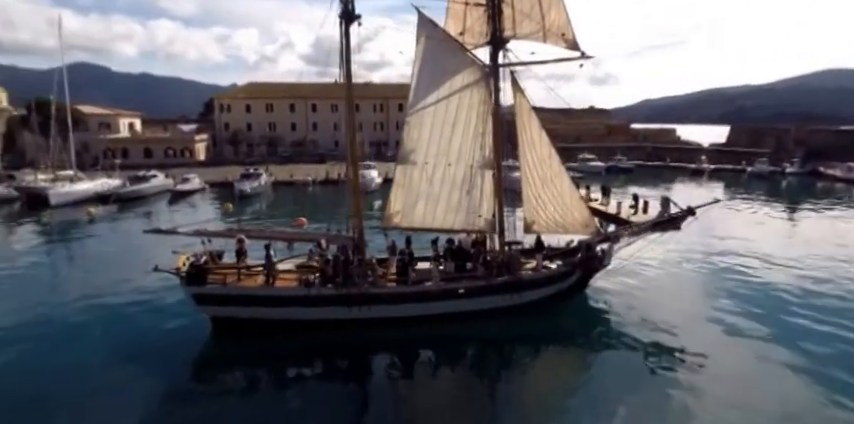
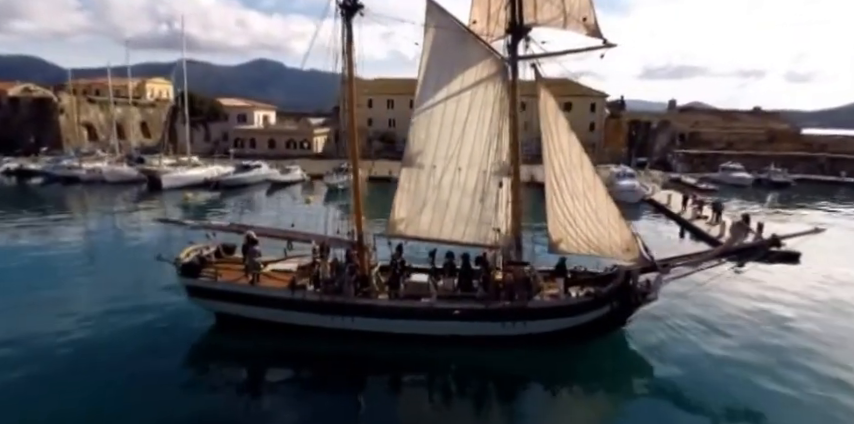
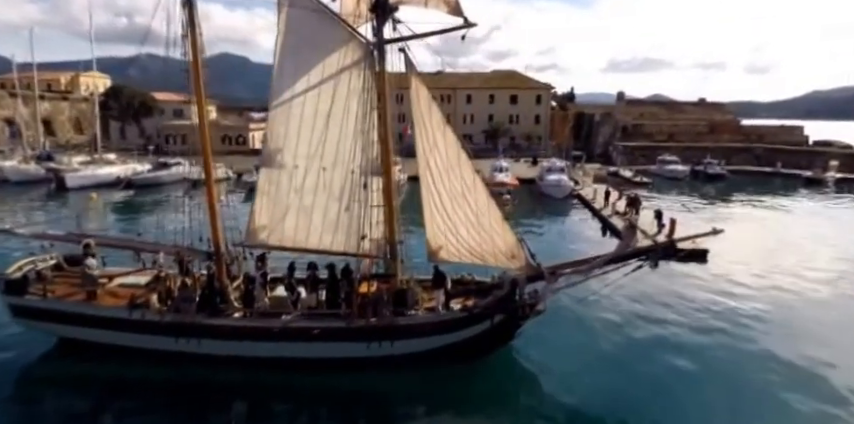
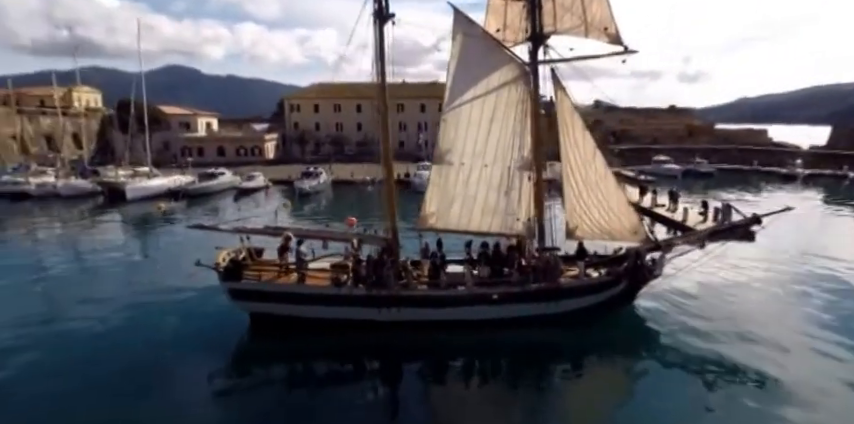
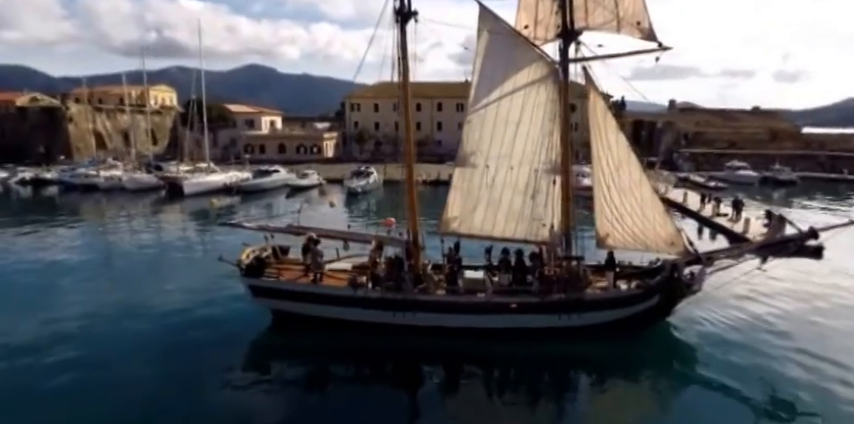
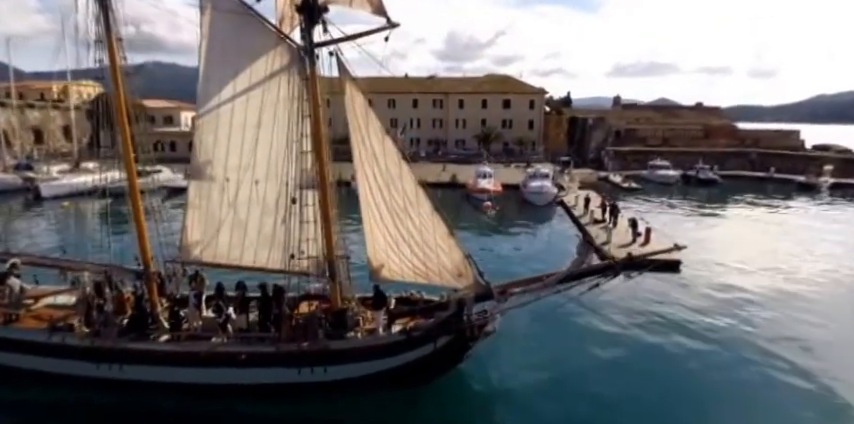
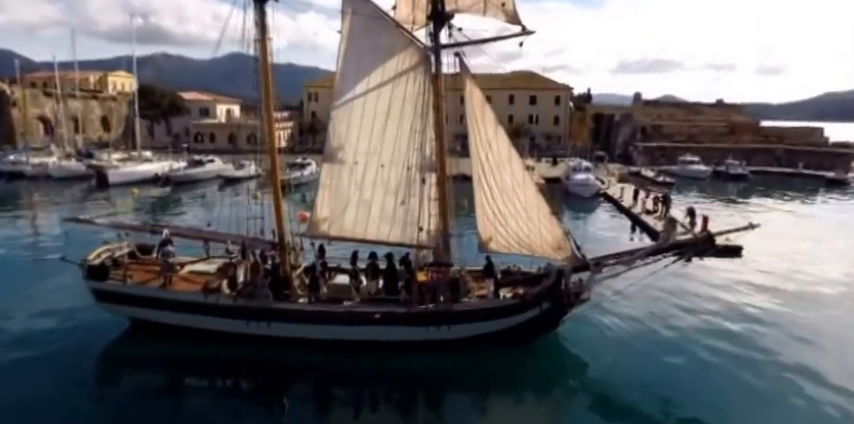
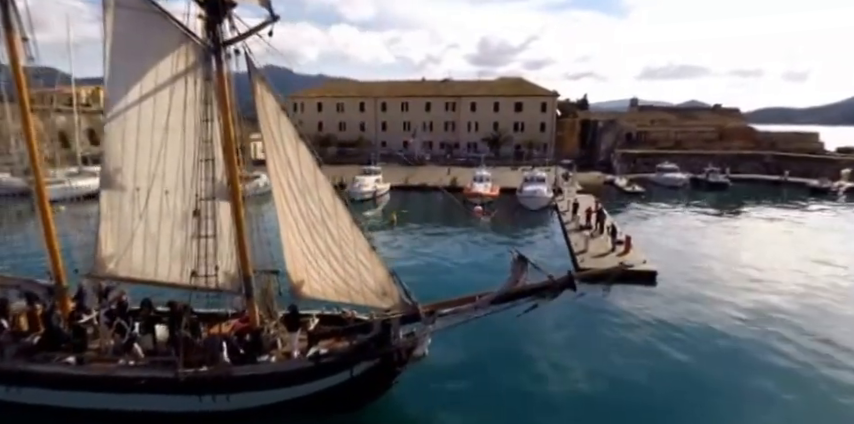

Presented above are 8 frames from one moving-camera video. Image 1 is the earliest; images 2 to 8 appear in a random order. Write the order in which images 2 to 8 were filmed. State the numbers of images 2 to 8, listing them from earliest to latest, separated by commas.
4, 5, 2, 7, 3, 6, 8
